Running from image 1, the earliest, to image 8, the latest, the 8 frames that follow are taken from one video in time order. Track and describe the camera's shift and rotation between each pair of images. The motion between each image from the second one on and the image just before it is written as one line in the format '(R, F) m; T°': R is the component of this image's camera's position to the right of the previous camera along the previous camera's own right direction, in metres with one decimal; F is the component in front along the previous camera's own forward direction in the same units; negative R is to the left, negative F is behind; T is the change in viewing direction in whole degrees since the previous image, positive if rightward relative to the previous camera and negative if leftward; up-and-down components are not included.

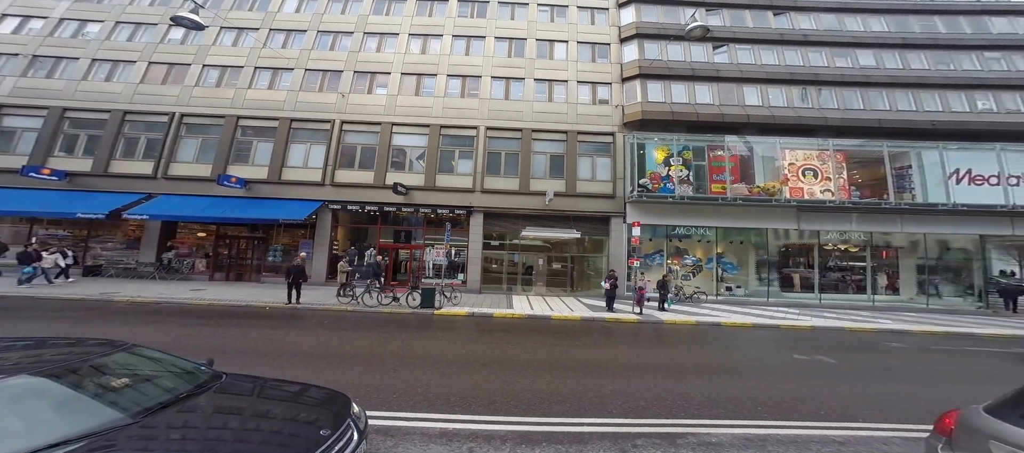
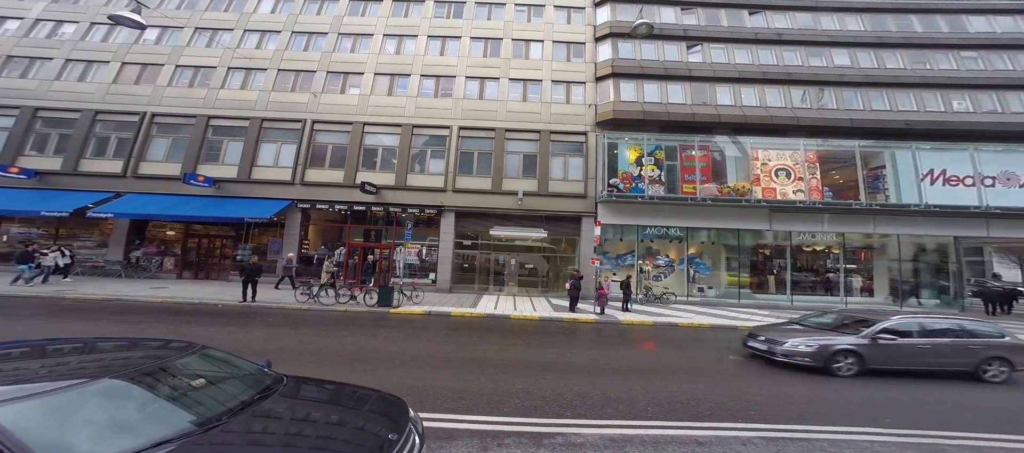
(+2.1, -0.1) m; -1°
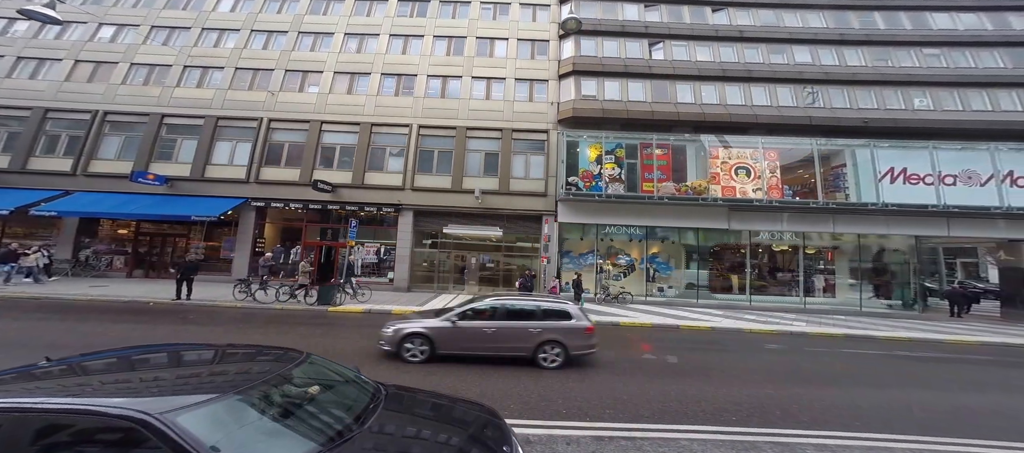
(+2.7, +0.1) m; 0°
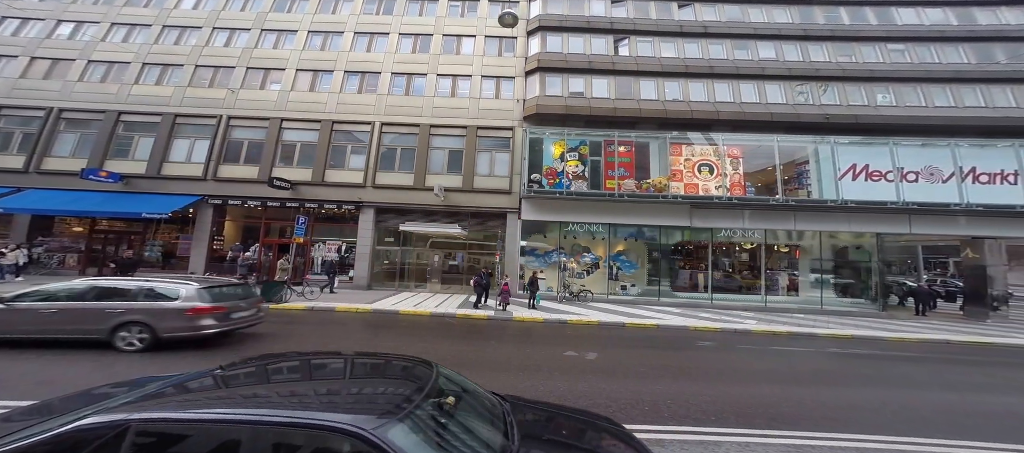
(+2.4, +0.1) m; 0°
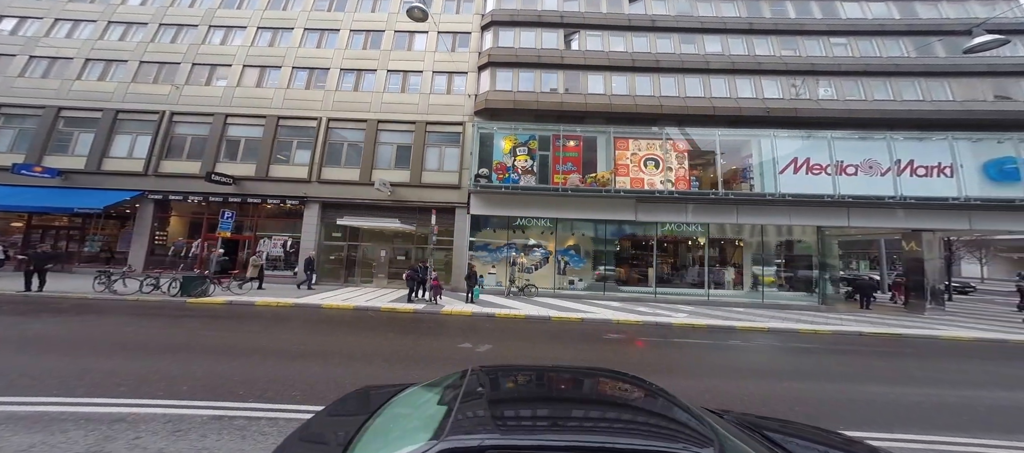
(+3.2, 0.0) m; 0°
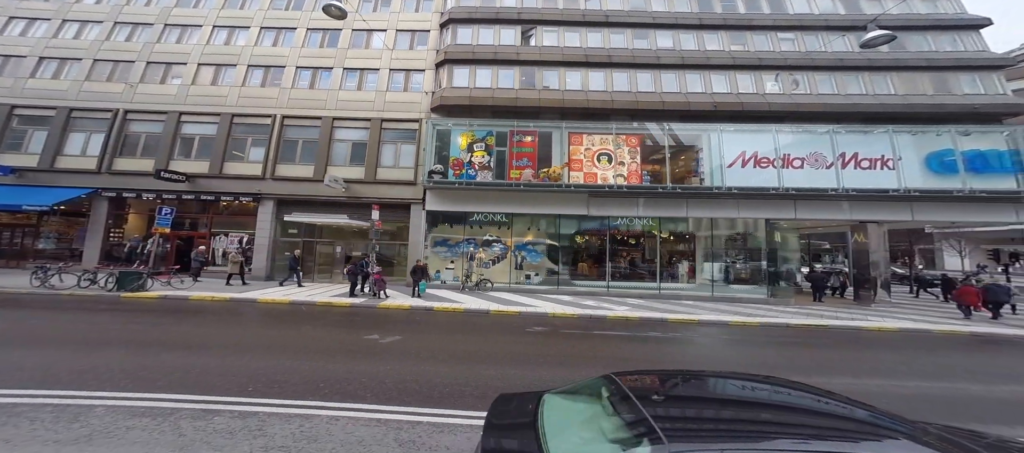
(+2.8, -0.2) m; 0°
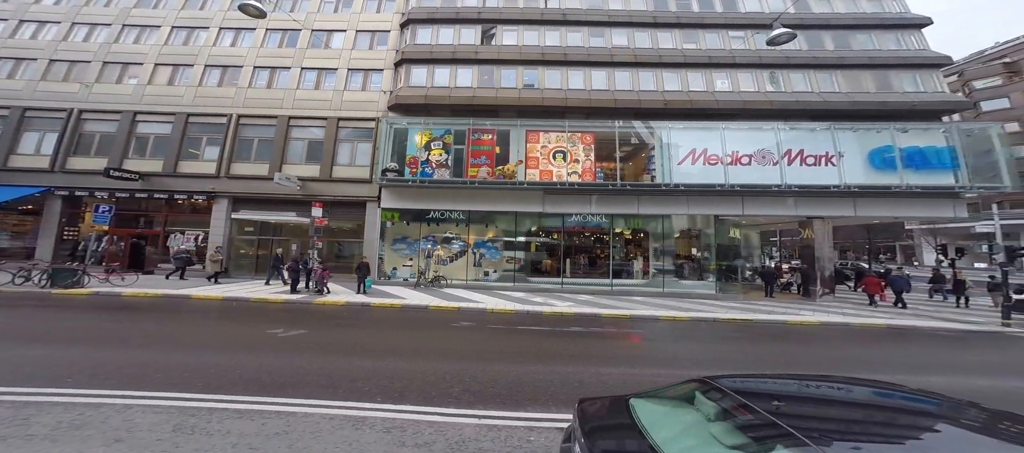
(+2.7, -0.1) m; 0°
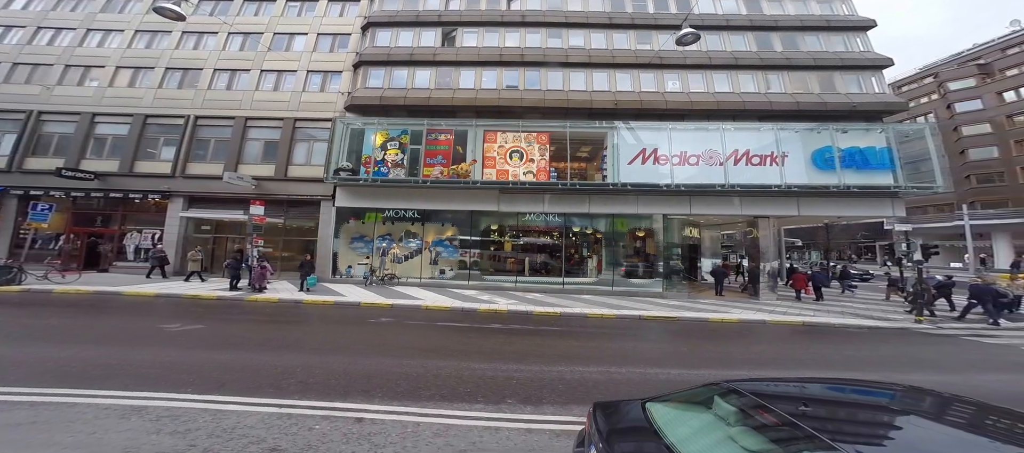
(+3.0, -0.1) m; 0°
